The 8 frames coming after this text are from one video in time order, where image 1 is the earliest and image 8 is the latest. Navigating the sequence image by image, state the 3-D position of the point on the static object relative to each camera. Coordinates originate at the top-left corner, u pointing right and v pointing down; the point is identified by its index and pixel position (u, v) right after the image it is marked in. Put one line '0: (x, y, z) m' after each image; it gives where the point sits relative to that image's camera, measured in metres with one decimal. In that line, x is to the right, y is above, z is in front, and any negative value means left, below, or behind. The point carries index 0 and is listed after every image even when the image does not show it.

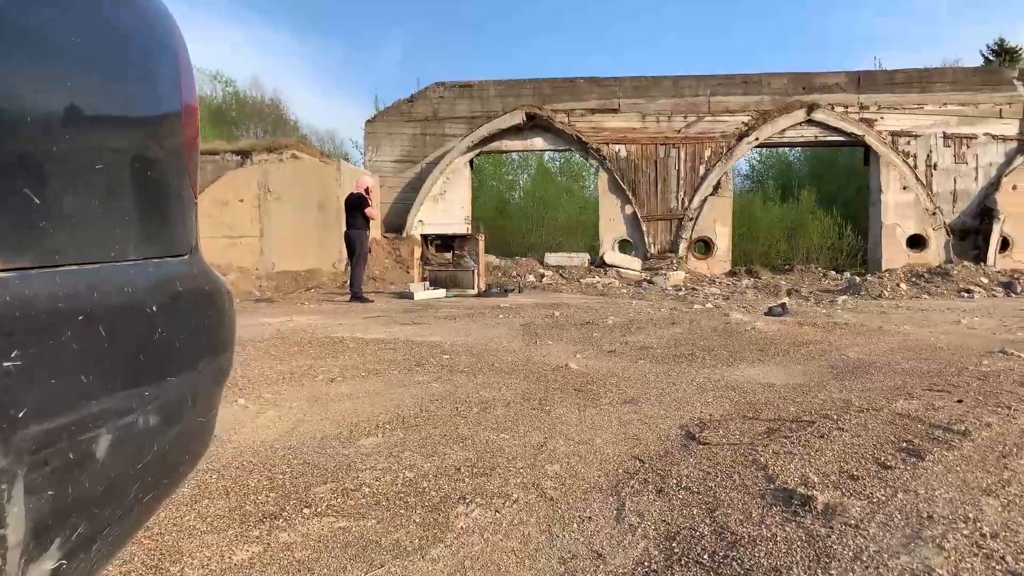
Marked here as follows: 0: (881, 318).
0: (+3.2, -0.3, +6.3) m
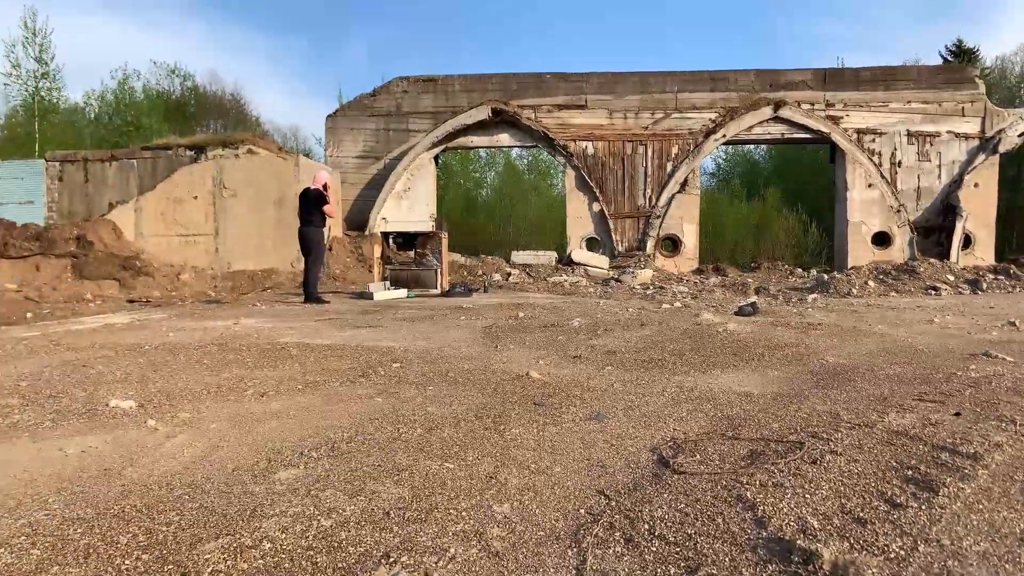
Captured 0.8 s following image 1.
0: (+2.9, -0.3, +6.1) m
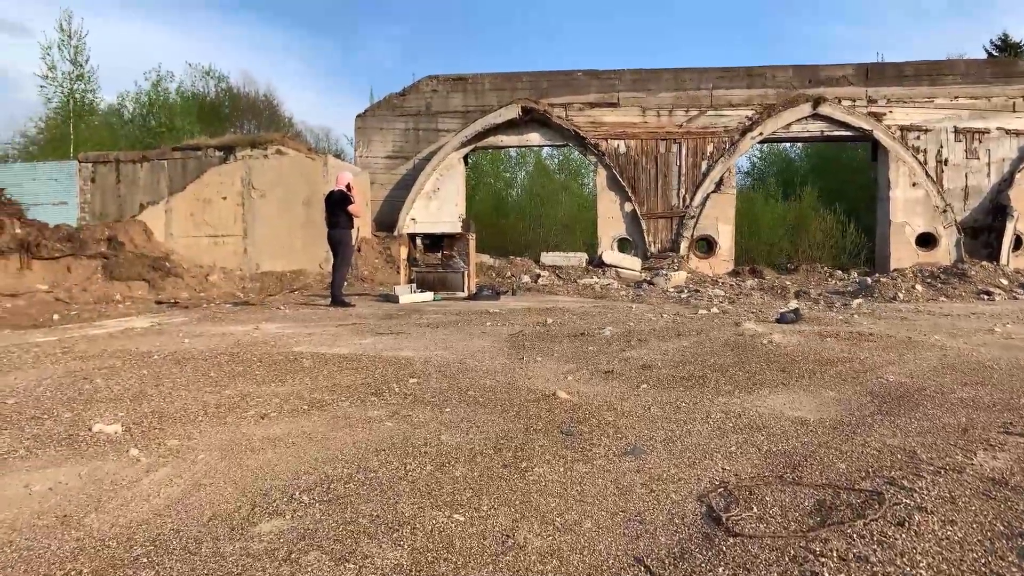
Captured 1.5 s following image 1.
0: (+3.1, -0.3, +5.7) m
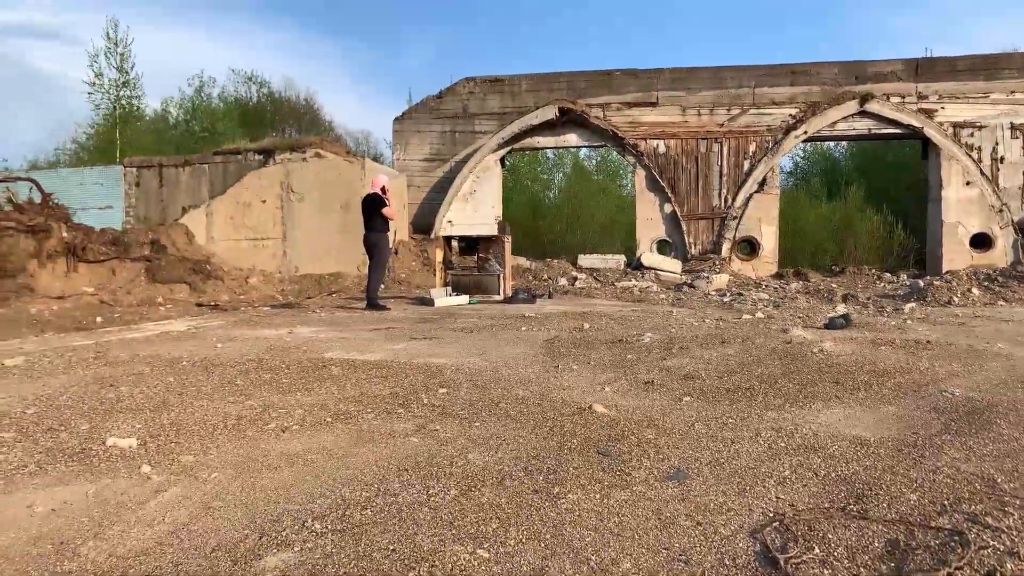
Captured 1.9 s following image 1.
0: (+3.4, -0.3, +5.4) m
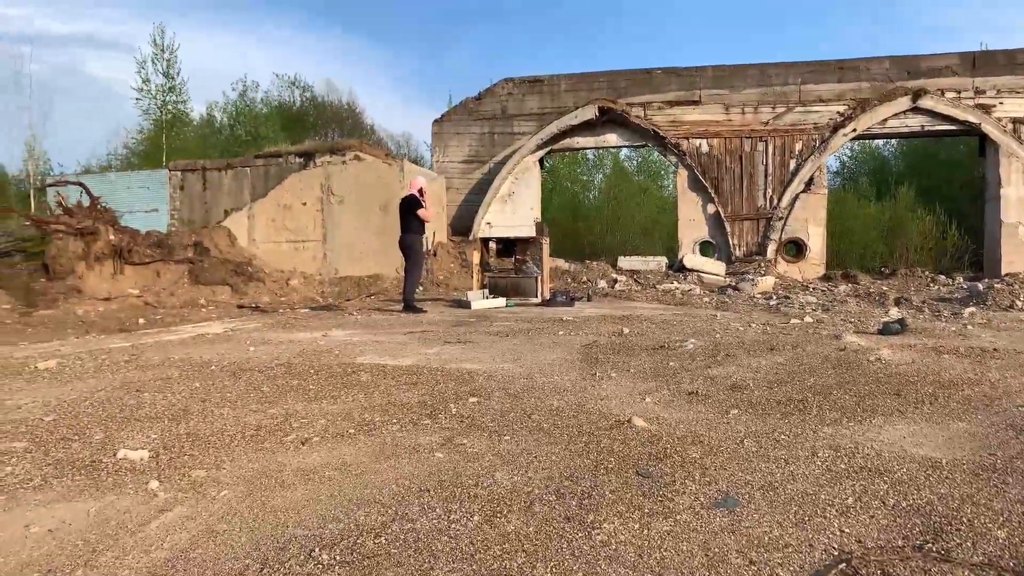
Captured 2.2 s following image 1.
0: (+3.6, -0.4, +5.1) m
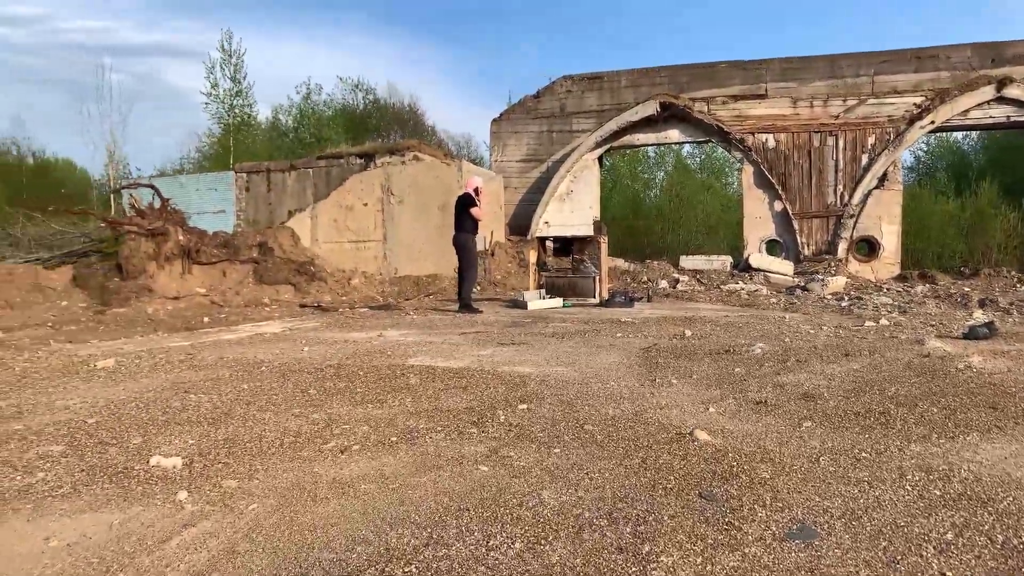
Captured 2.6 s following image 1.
0: (+4.0, -0.4, +4.6) m
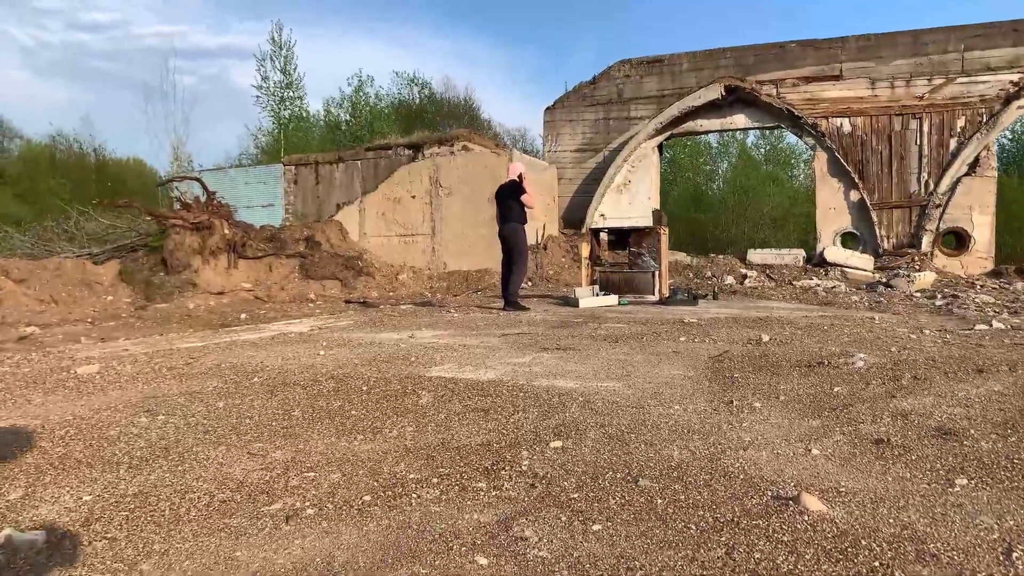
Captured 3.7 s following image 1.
0: (+4.2, -0.4, +3.6) m
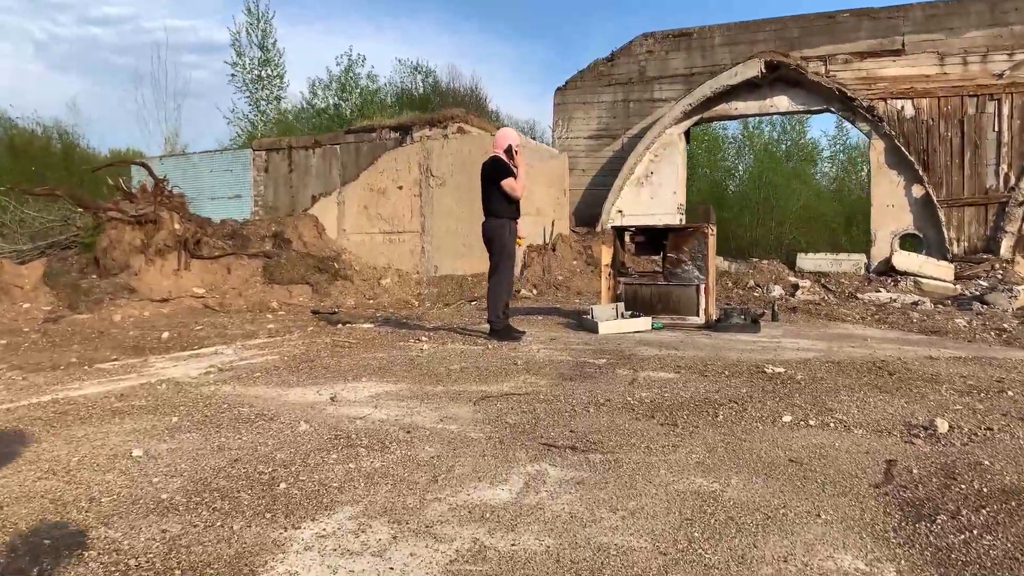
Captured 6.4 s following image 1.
0: (+4.1, -0.6, +1.5) m
